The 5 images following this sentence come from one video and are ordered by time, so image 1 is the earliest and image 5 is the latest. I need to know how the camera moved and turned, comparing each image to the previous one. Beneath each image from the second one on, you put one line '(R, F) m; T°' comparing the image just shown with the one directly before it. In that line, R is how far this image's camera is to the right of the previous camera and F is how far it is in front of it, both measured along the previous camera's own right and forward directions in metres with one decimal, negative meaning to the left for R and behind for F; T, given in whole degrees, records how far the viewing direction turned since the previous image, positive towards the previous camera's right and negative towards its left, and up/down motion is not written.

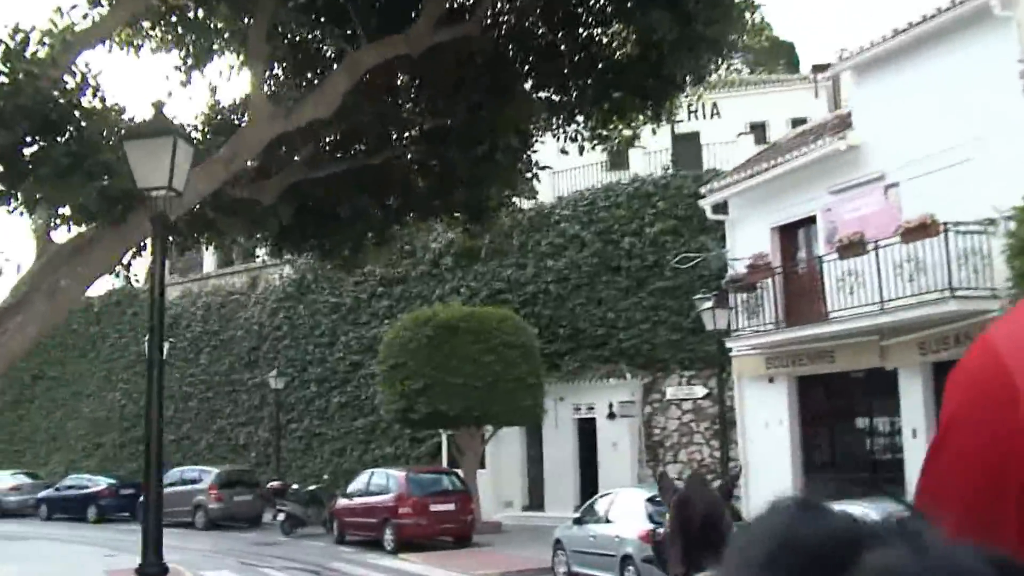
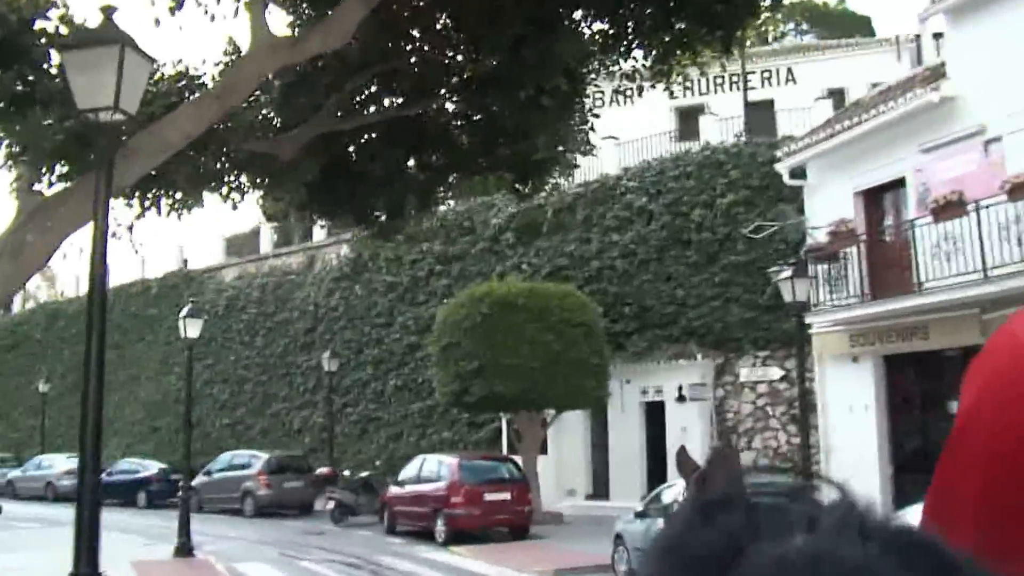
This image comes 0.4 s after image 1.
(+0.2, +2.2) m; -3°
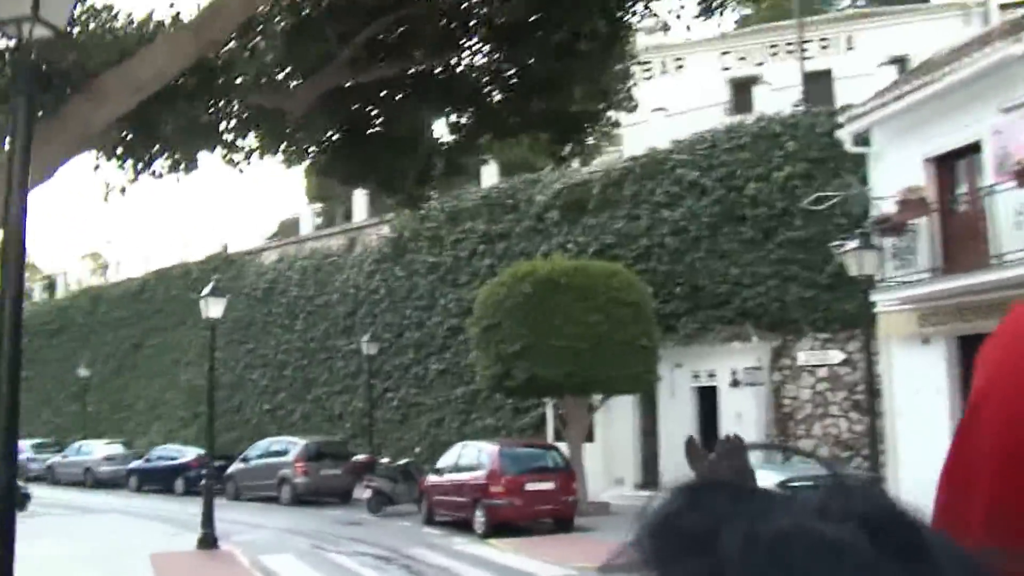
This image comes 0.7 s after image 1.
(+0.2, +1.7) m; -2°
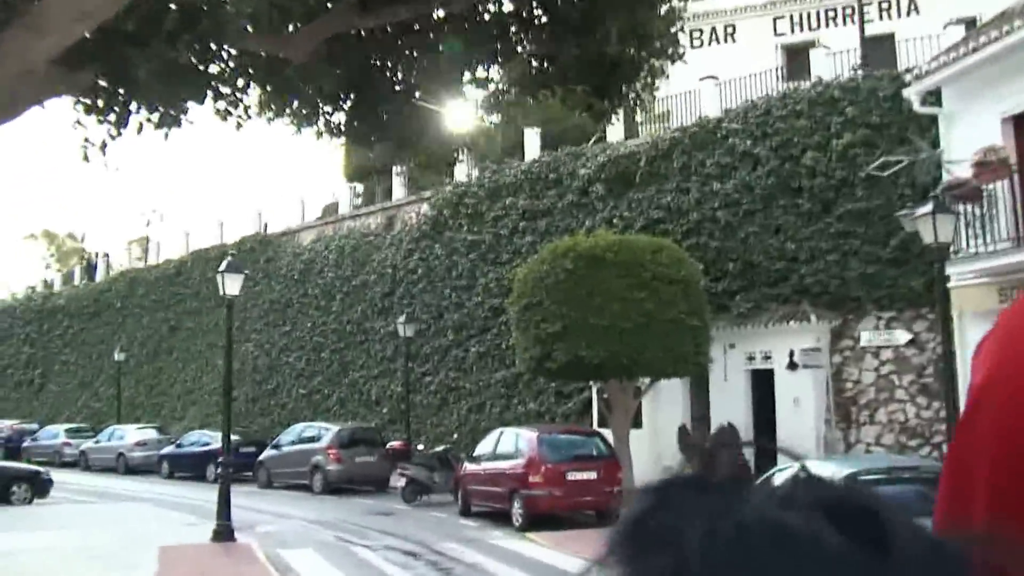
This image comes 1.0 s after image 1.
(+0.2, +1.9) m; -2°
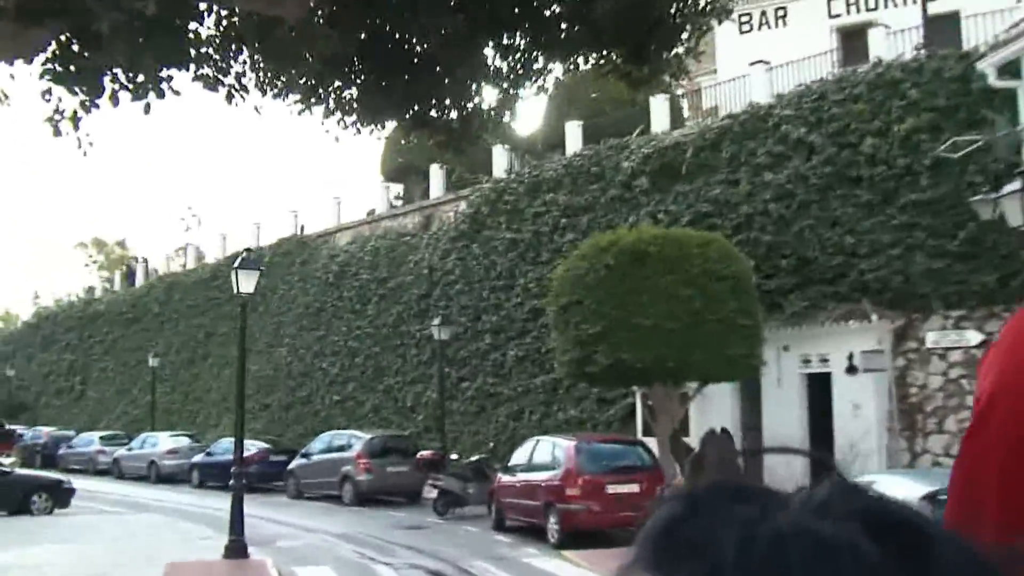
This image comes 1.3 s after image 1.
(+0.2, +2.0) m; -2°
